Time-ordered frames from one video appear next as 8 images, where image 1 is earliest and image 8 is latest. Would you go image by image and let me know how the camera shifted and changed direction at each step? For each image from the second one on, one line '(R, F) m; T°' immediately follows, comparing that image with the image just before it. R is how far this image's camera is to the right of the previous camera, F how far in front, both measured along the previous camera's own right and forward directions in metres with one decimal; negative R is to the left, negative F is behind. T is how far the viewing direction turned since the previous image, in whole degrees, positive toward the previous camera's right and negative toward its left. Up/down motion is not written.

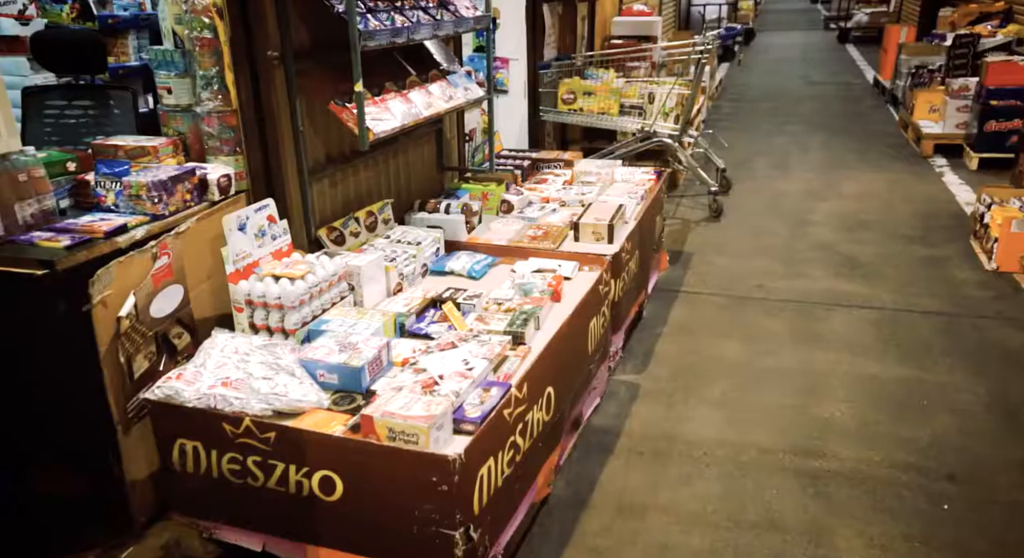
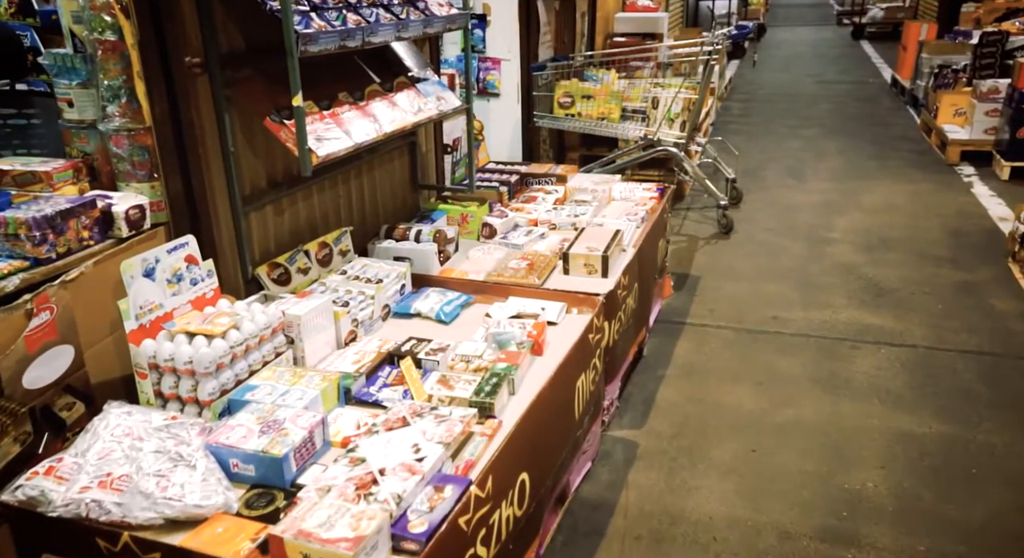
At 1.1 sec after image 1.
(+0.1, +0.4) m; 0°
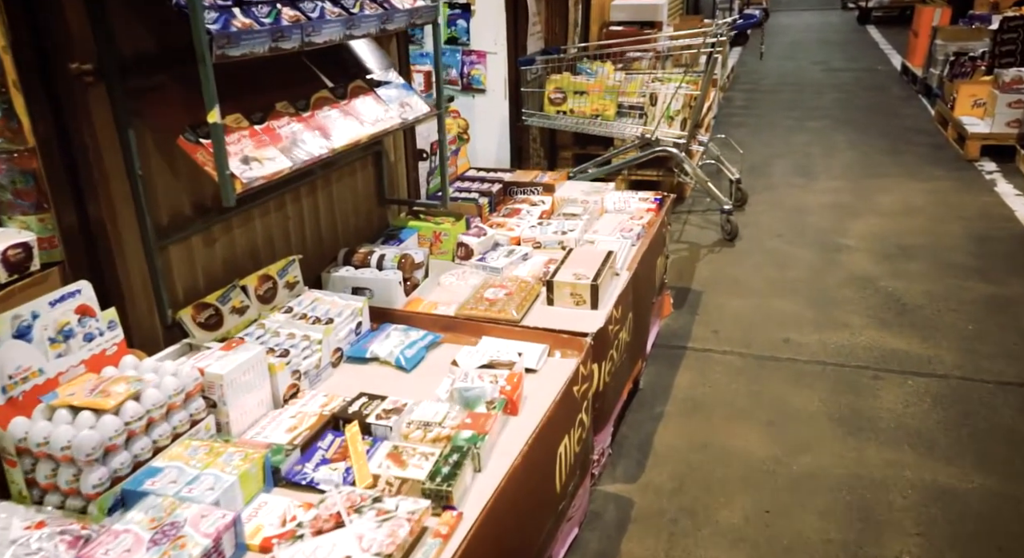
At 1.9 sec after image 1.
(+0.1, +0.4) m; 0°
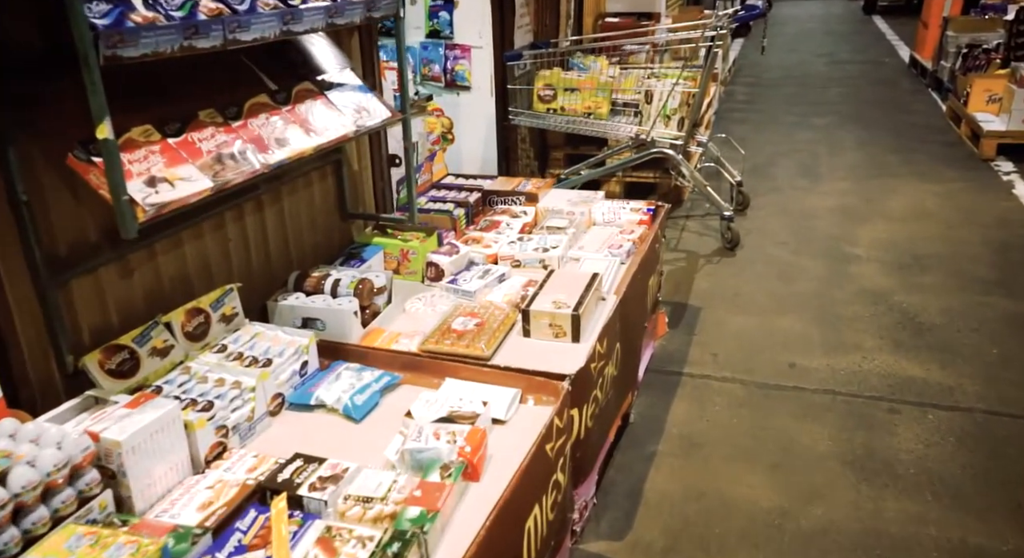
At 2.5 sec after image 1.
(+0.1, +0.3) m; 0°
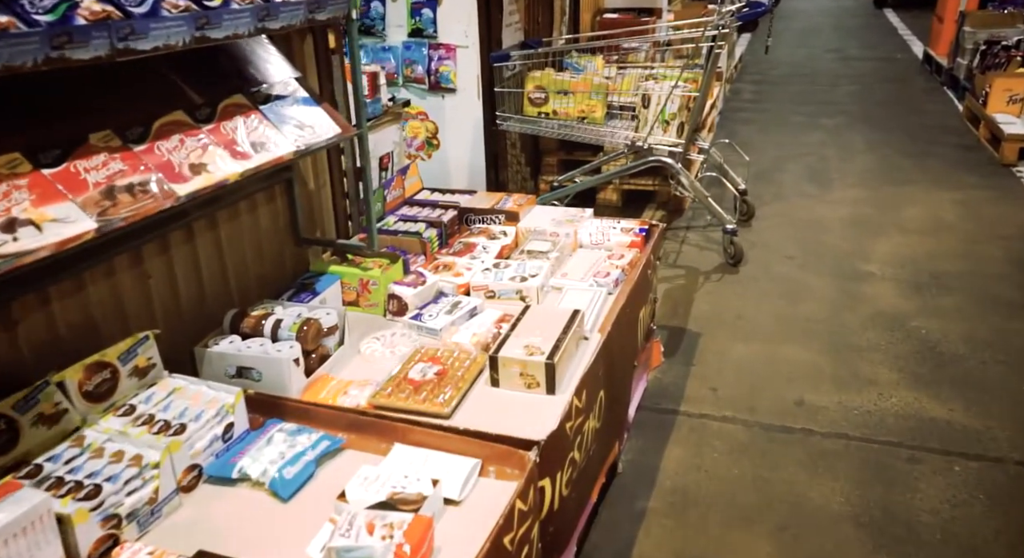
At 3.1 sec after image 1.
(+0.1, +0.3) m; 0°
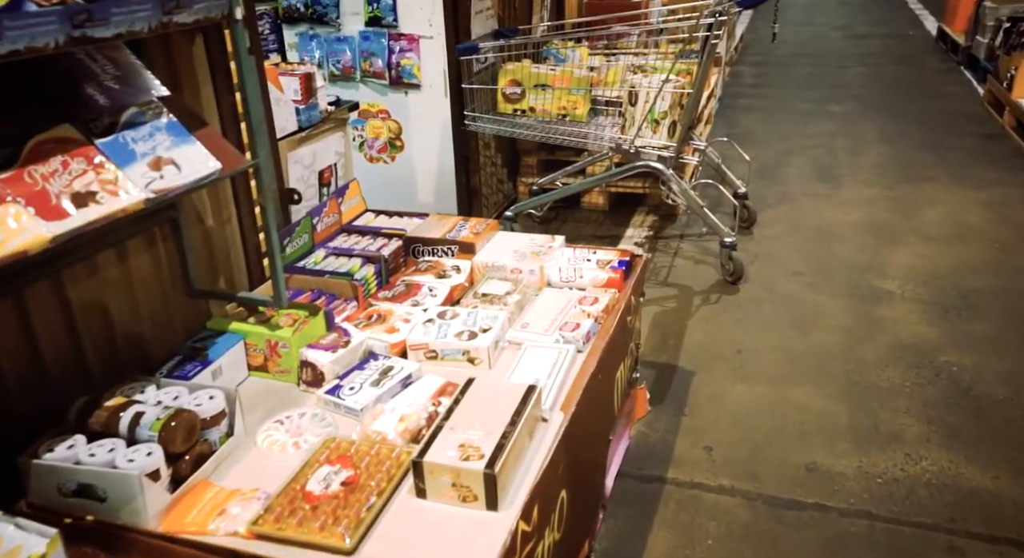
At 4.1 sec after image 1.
(+0.1, +0.5) m; 0°
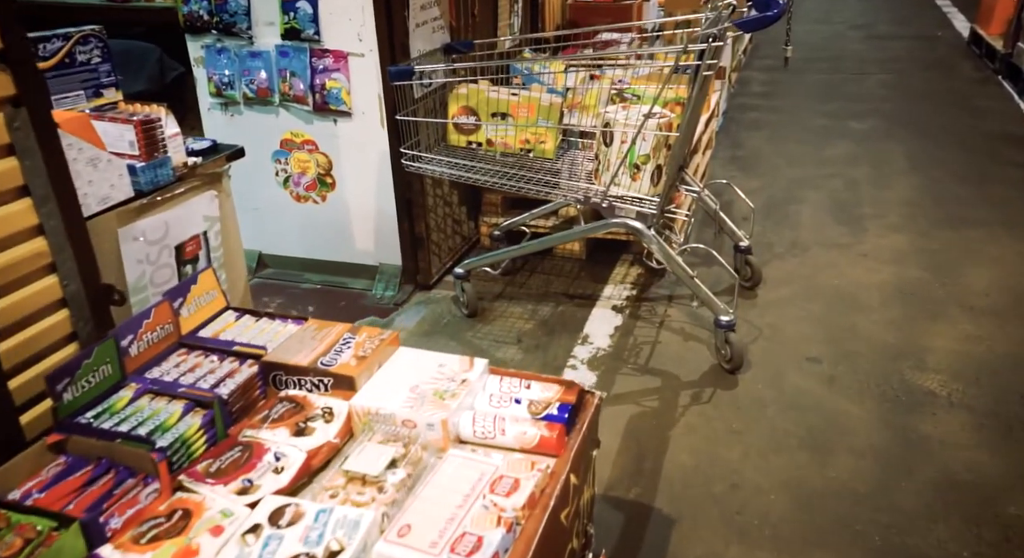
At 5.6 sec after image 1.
(+0.2, +0.7) m; 0°
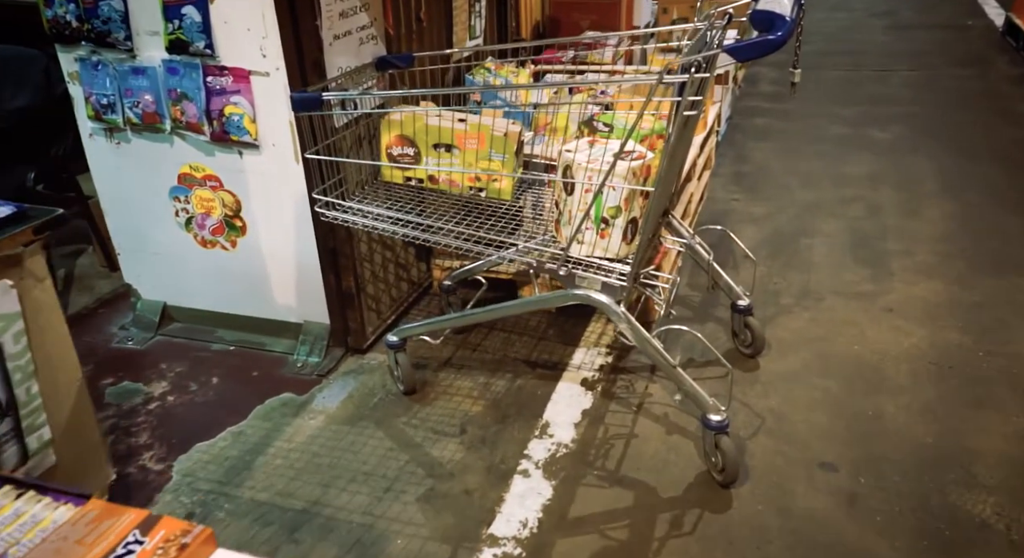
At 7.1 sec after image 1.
(+0.2, +0.6) m; 0°
